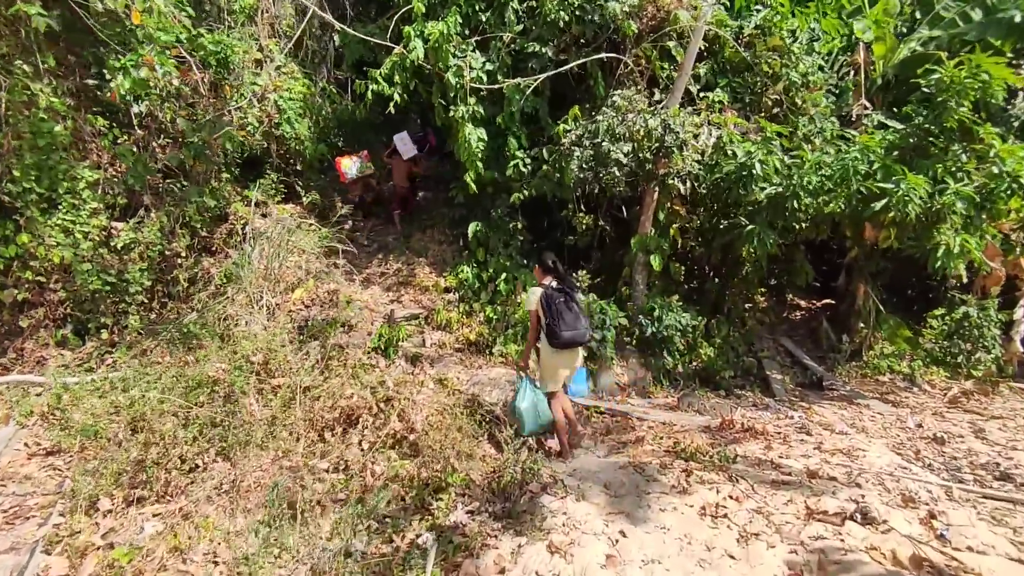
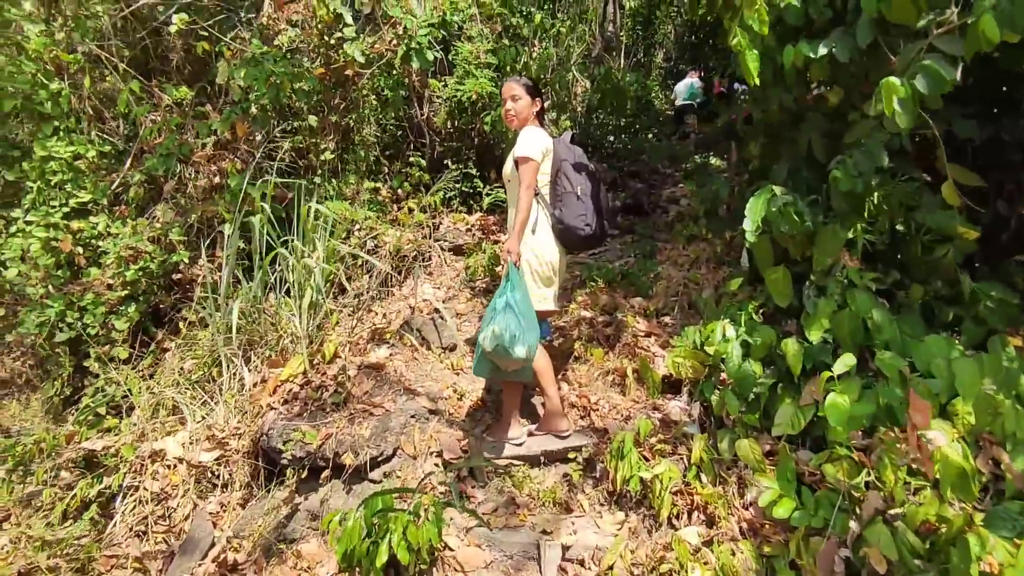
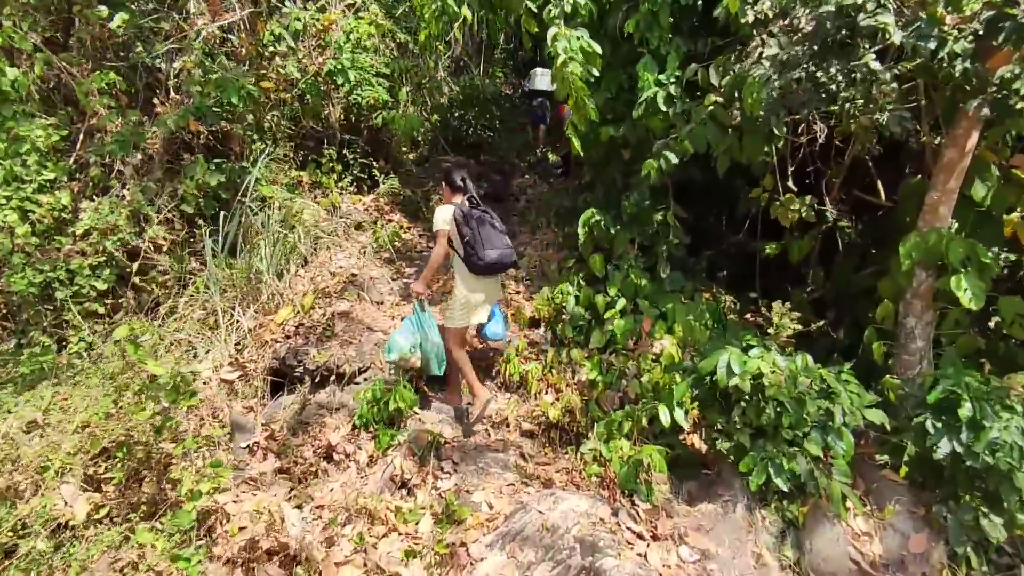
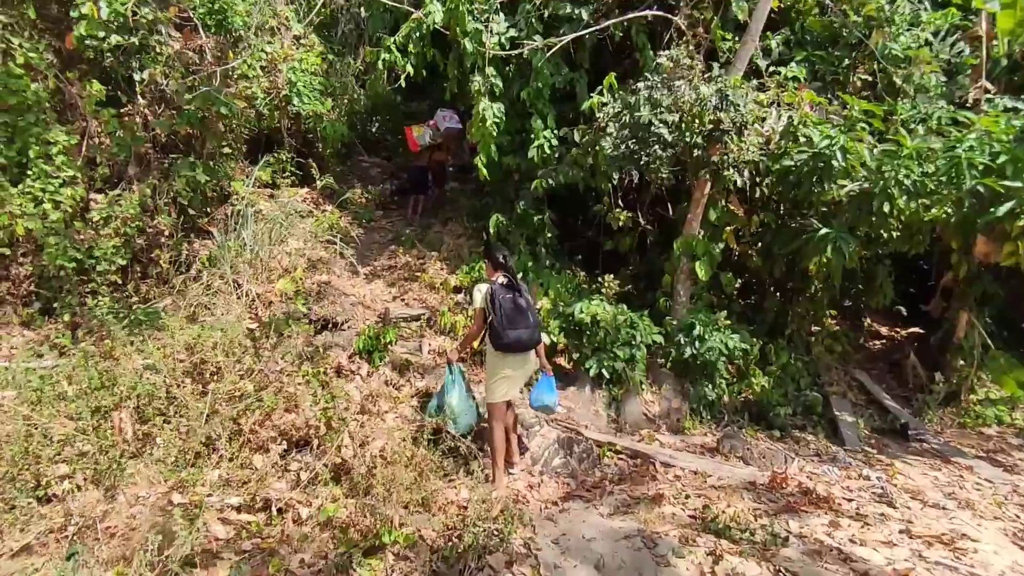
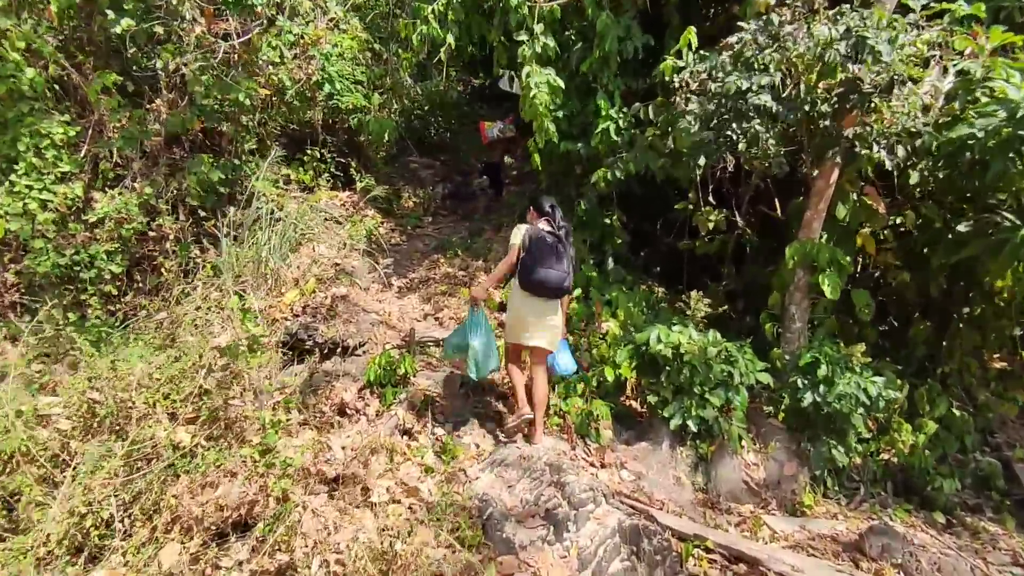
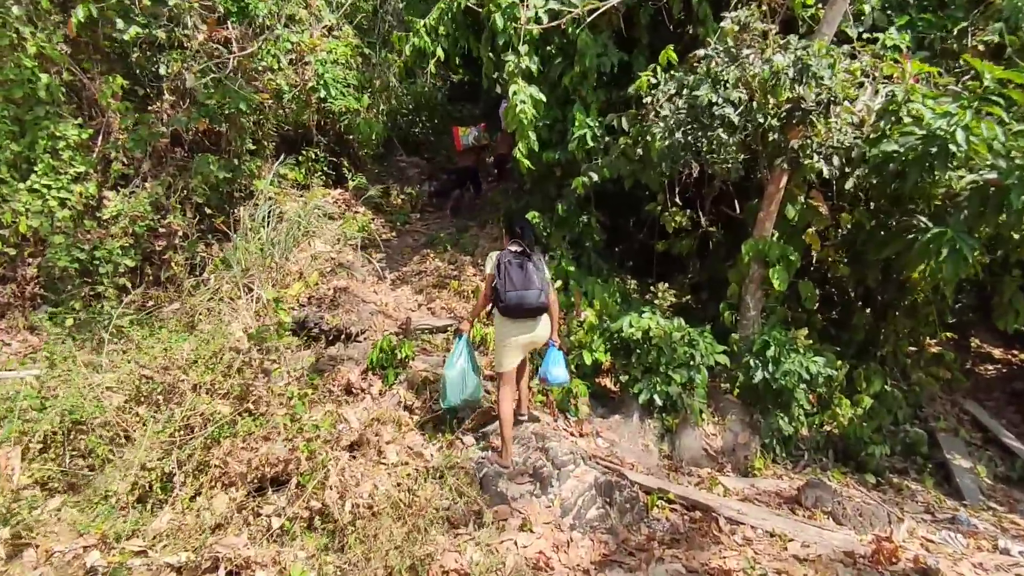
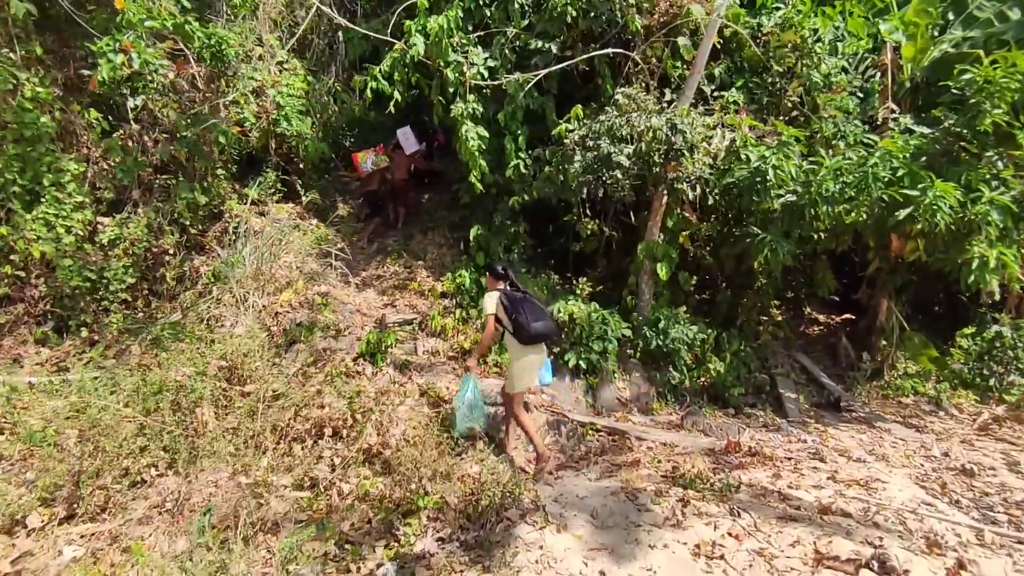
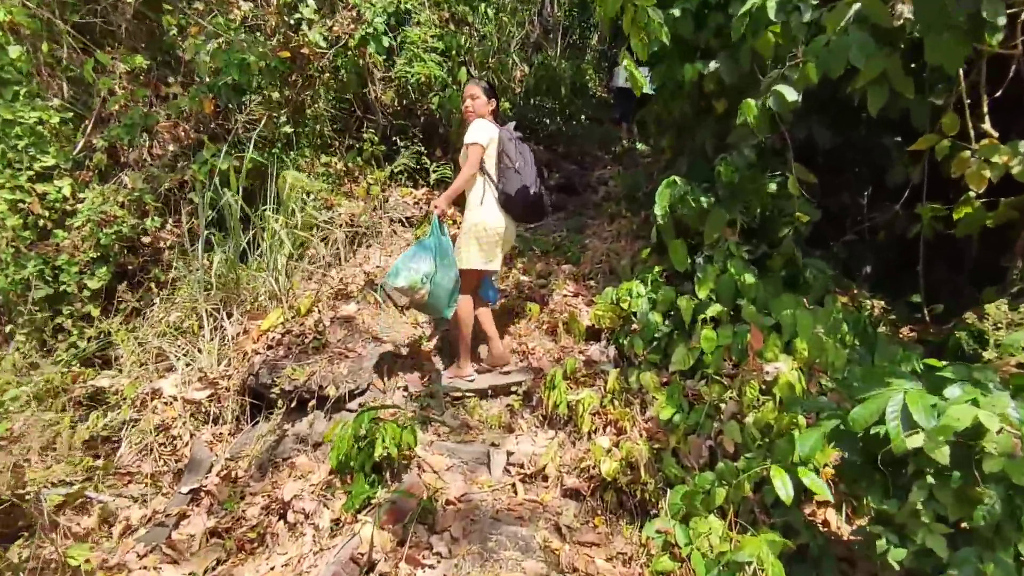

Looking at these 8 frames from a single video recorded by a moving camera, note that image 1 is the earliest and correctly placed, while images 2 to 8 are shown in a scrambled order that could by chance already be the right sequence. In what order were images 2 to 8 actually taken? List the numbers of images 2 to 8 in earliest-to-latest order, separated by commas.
7, 4, 6, 5, 3, 8, 2
